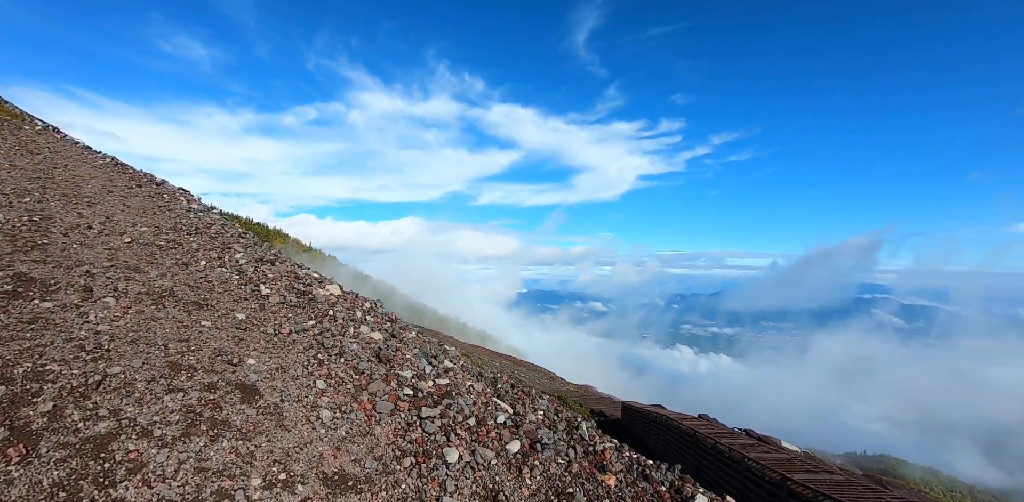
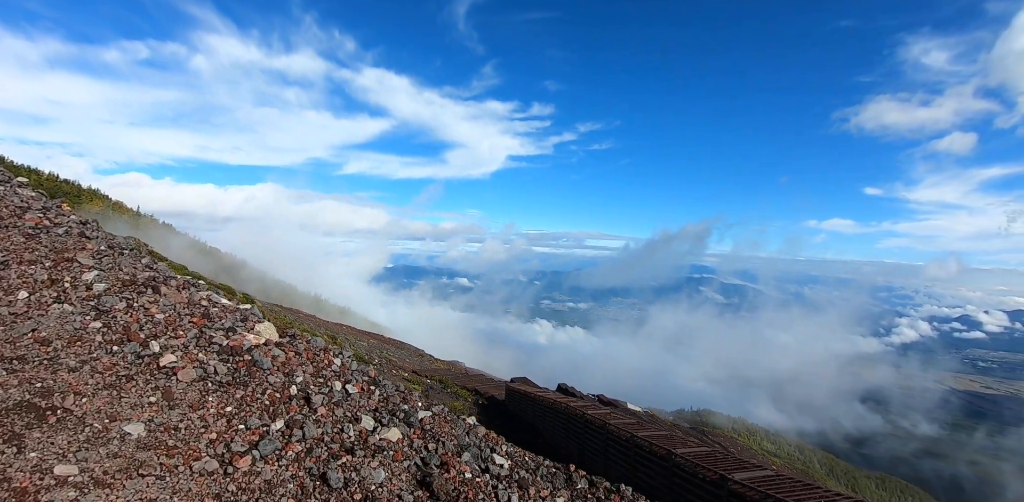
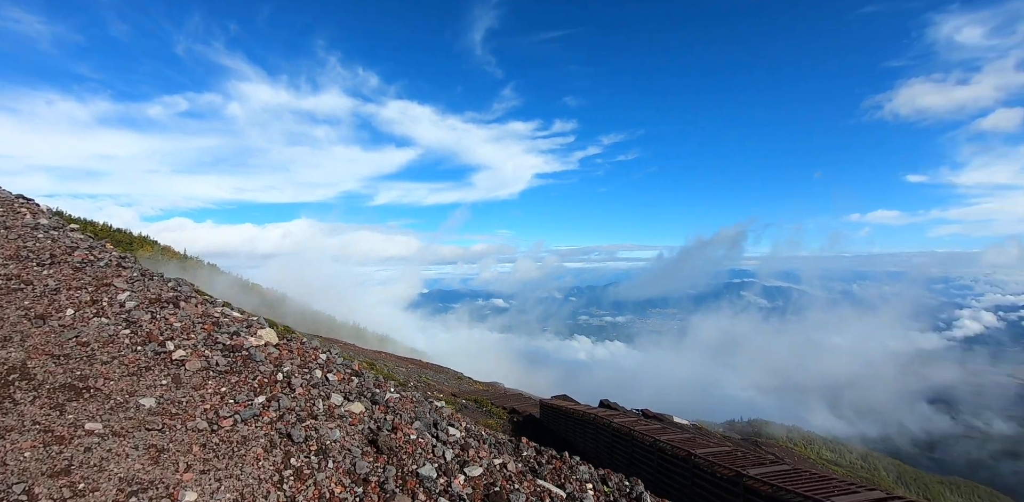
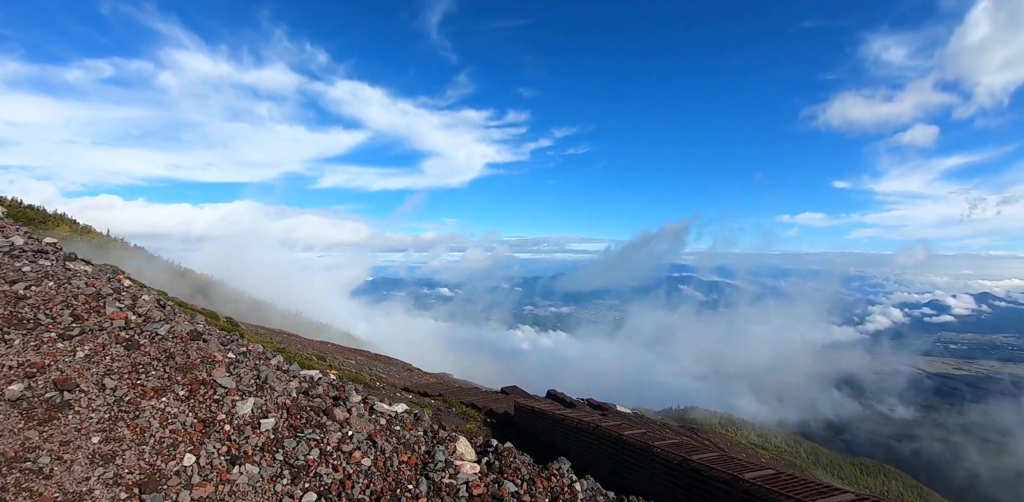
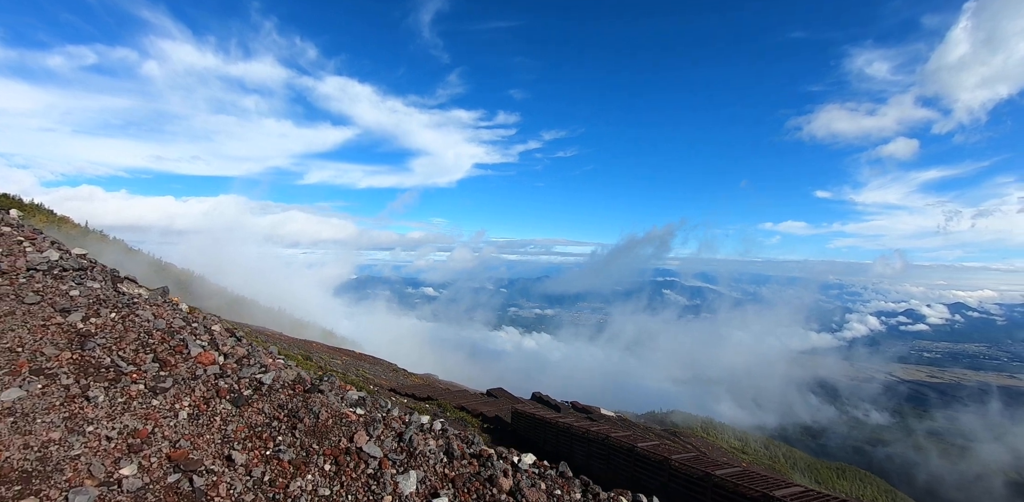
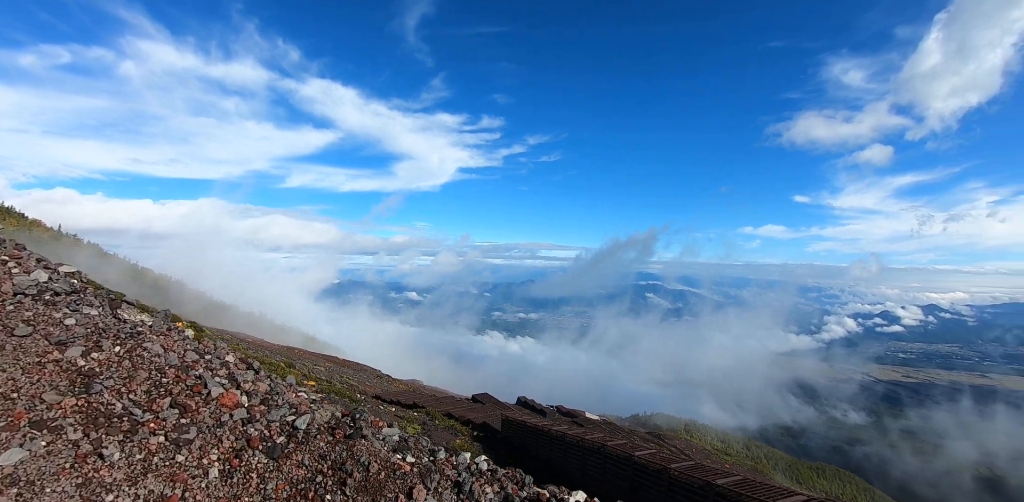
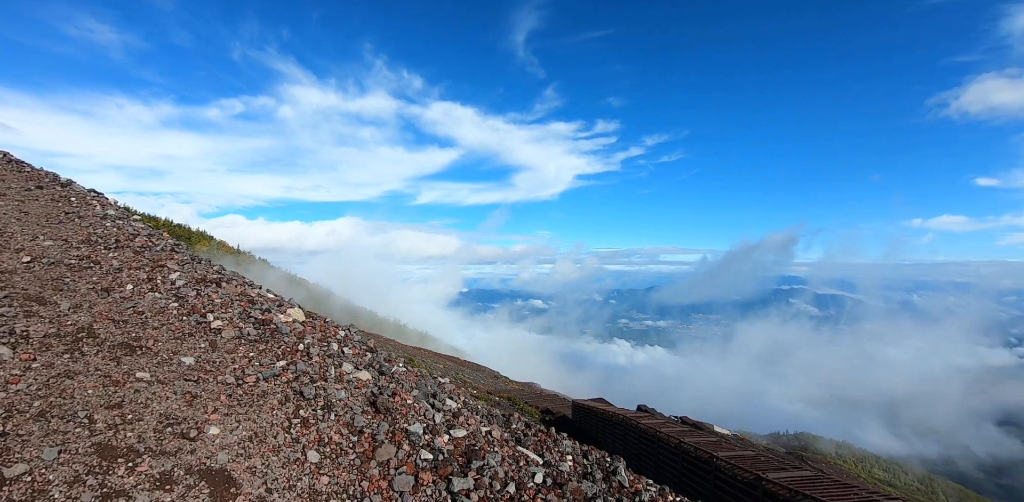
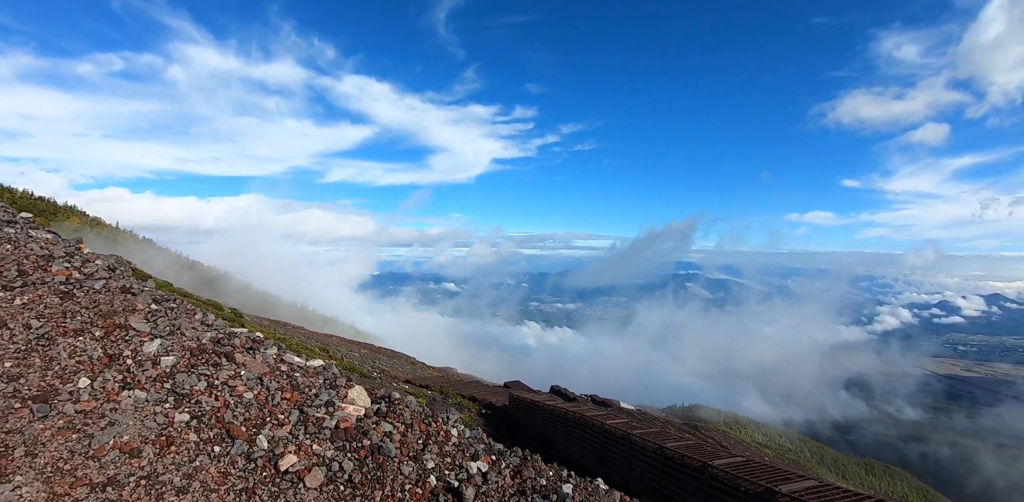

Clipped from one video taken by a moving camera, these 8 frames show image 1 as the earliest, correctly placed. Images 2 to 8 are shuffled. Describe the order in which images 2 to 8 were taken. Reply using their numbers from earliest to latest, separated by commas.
7, 3, 2, 8, 4, 5, 6
